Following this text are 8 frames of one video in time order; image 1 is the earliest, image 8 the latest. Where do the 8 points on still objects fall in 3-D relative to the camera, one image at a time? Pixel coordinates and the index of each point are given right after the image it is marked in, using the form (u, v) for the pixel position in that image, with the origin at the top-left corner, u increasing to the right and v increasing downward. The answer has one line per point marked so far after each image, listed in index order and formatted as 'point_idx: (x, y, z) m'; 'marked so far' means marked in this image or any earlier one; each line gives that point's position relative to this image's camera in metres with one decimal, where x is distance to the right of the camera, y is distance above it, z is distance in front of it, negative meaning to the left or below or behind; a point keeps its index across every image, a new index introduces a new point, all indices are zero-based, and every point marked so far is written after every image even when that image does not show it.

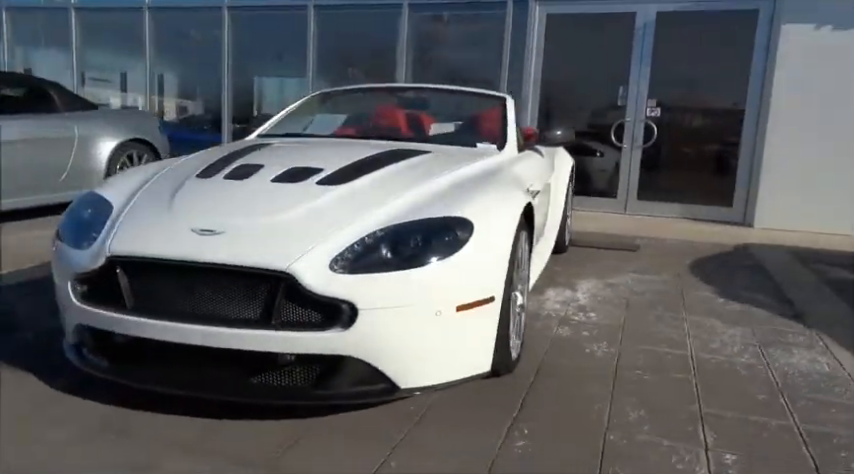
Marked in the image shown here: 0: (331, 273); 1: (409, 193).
0: (-0.3, -0.1, +2.1) m
1: (-0.1, +0.2, +2.5) m
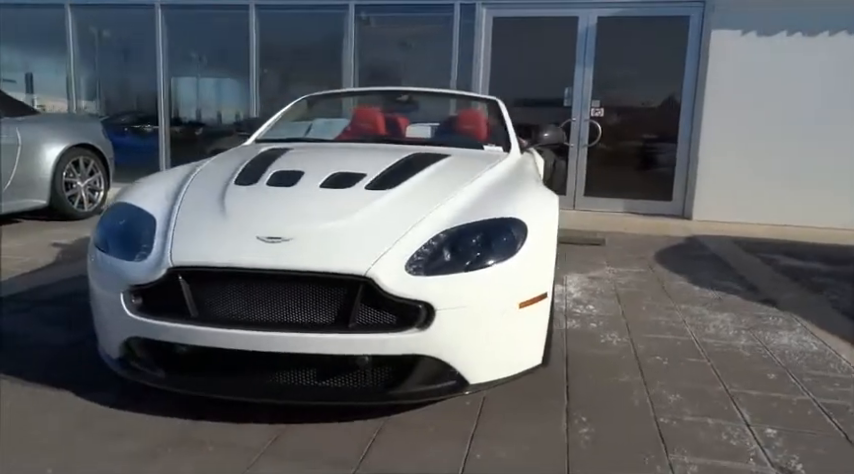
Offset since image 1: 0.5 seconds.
0: (-0.1, -0.1, +2.2) m
1: (+0.1, +0.2, +2.6) m
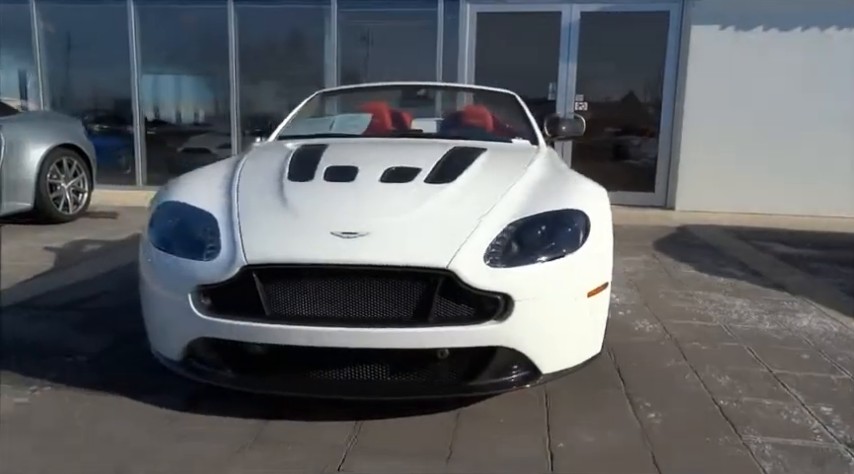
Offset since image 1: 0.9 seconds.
0: (+0.2, -0.1, +2.2) m
1: (+0.4, +0.2, +2.6) m
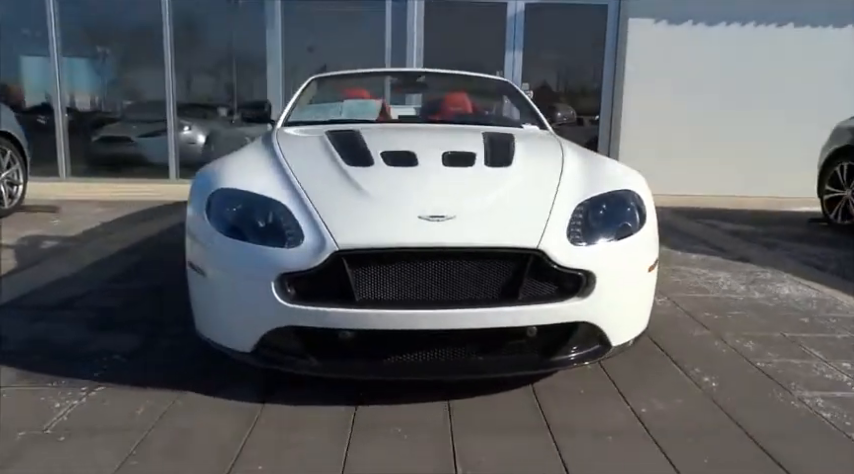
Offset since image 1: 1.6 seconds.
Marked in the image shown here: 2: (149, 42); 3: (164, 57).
0: (+0.5, 0.0, +2.3) m
1: (+0.6, +0.3, +2.7) m
2: (-3.7, +2.6, +8.9) m
3: (-3.5, +2.4, +8.9) m
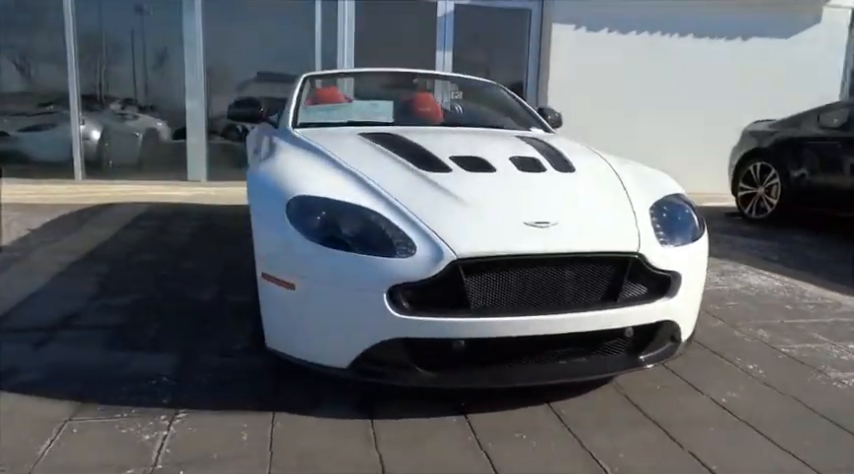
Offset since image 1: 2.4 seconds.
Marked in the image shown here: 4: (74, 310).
0: (+0.9, 0.0, +2.4) m
1: (+0.8, +0.3, +2.9) m
2: (-4.6, +2.6, +8.1) m
3: (-4.4, +2.3, +8.1) m
4: (-1.8, -0.4, +3.4) m
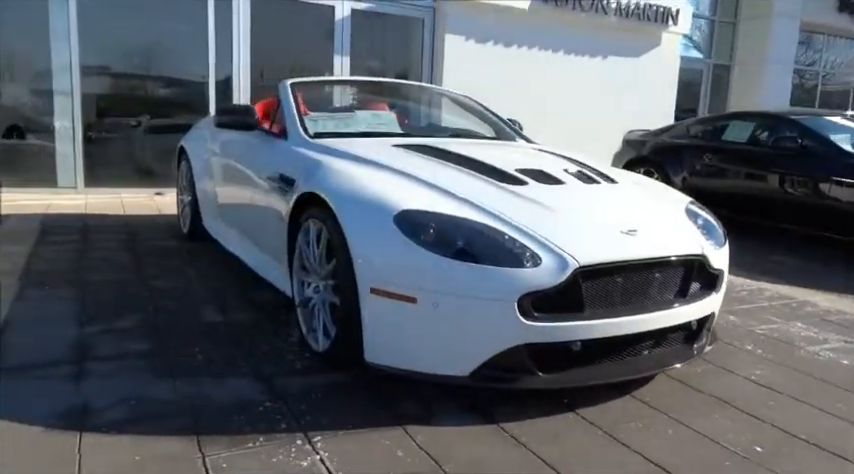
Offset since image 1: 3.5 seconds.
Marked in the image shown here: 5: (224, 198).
0: (+1.2, -0.1, +2.8) m
1: (+1.1, +0.2, +3.2) m
2: (-5.7, +2.4, +6.8) m
3: (-5.4, +2.2, +6.9) m
4: (-1.6, -0.5, +3.0) m
5: (-1.4, +0.3, +4.4) m
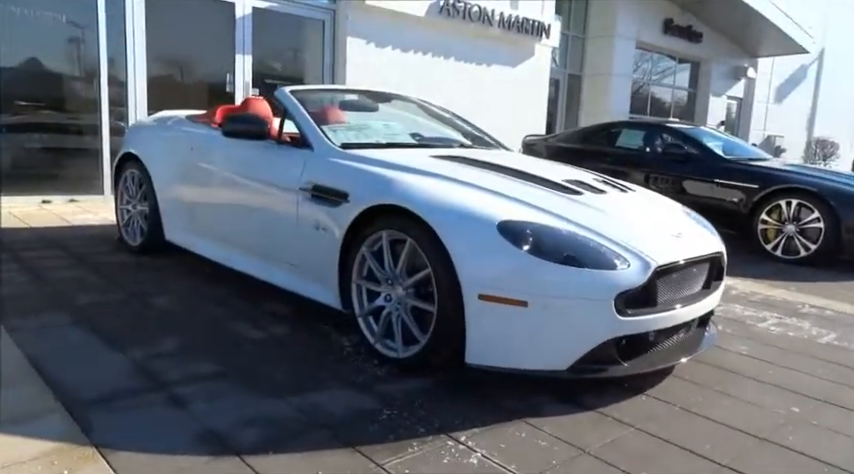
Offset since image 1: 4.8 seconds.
0: (+1.5, -0.1, +3.3) m
1: (+1.2, +0.2, +3.7) m
2: (-6.2, +2.2, +5.5) m
3: (-6.1, +2.0, +5.6) m
4: (-1.3, -0.5, +2.8) m
5: (-1.4, +0.2, +4.2) m
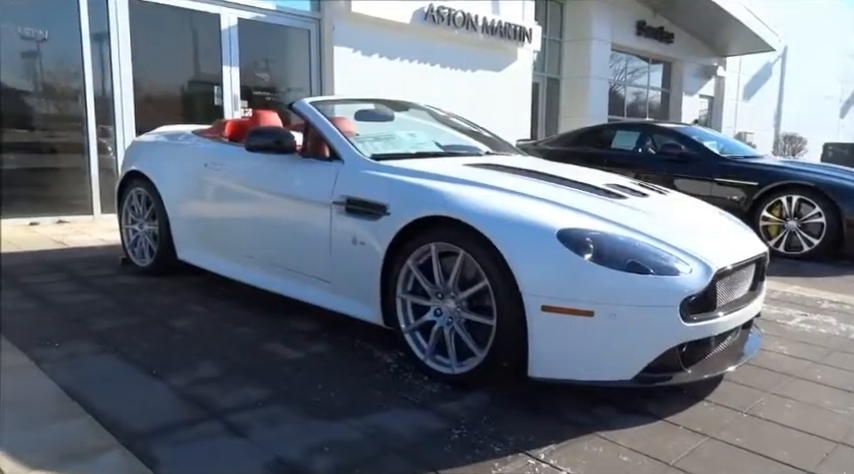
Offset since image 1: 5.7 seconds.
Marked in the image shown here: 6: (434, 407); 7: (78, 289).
0: (+1.7, -0.1, +3.3) m
1: (+1.4, +0.2, +3.7) m
2: (-6.2, +1.9, +5.1) m
3: (-6.0, +1.7, +5.2) m
4: (-1.0, -0.6, +2.7) m
5: (-1.3, +0.1, +4.0) m
6: (0.0, -0.7, +2.6) m
7: (-2.3, -0.3, +4.3) m
